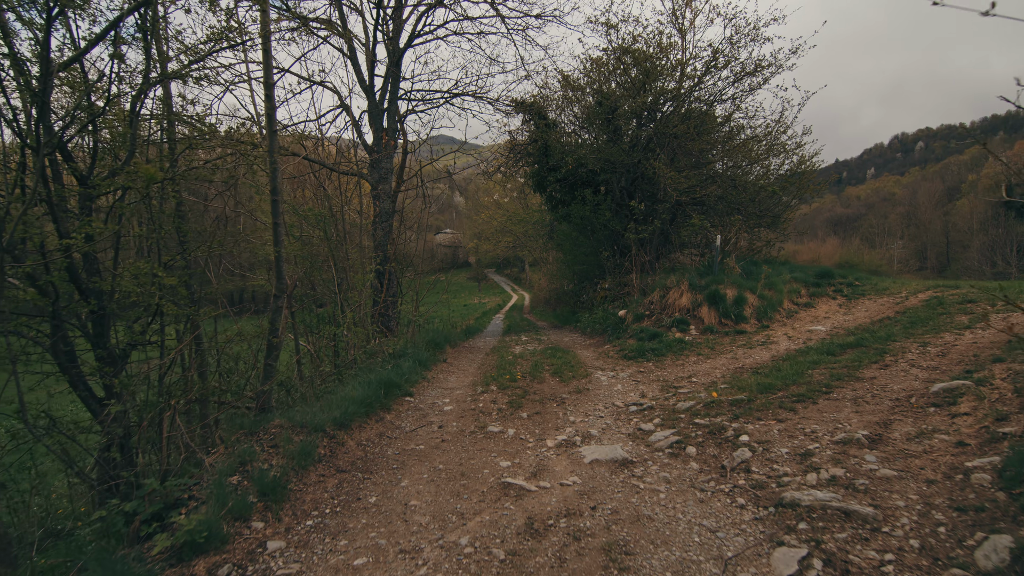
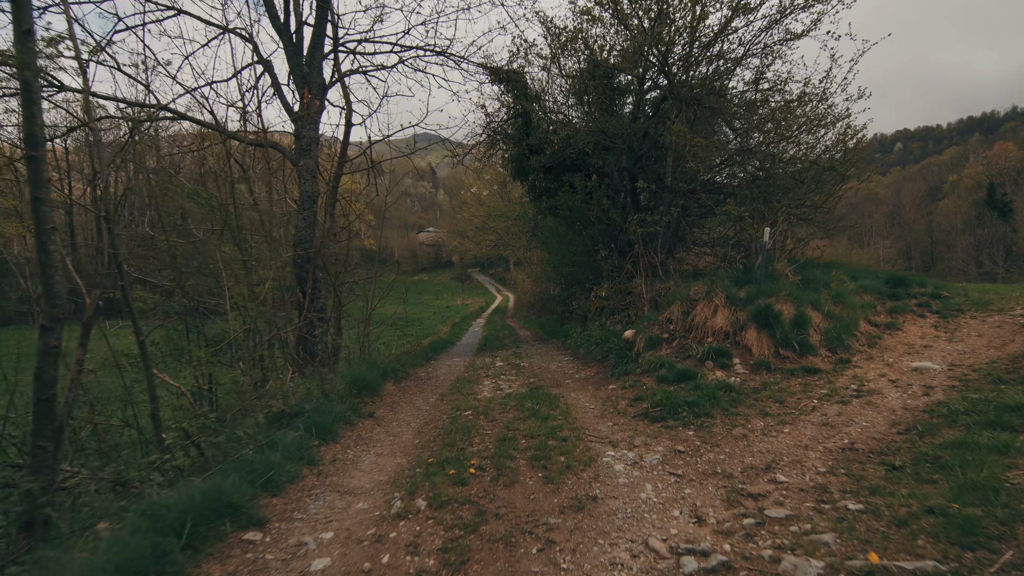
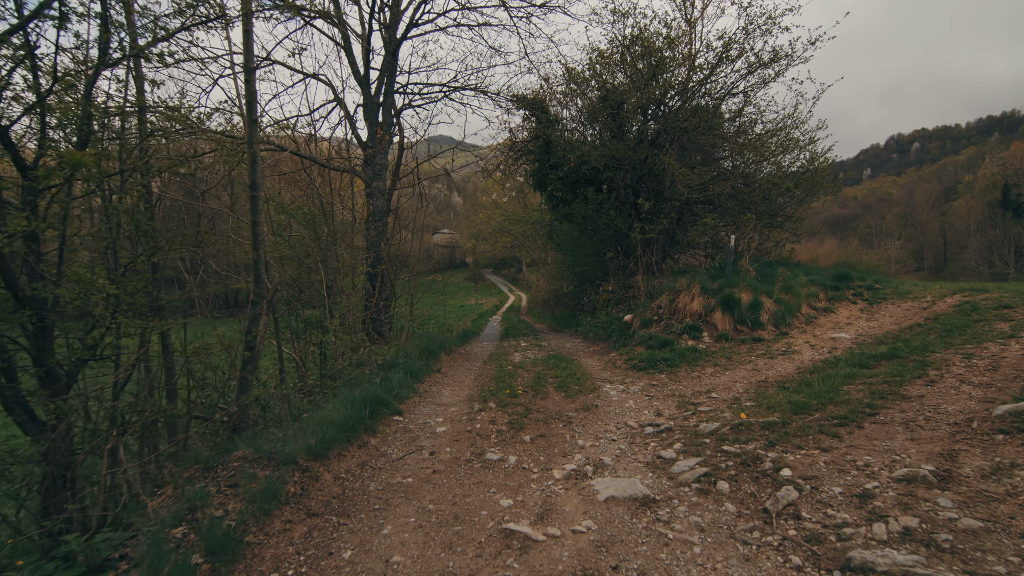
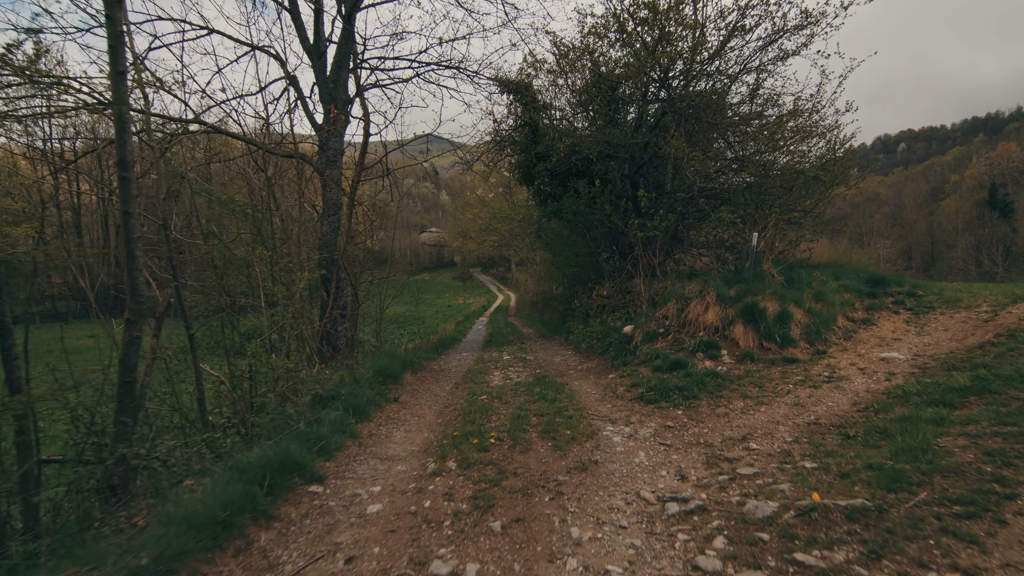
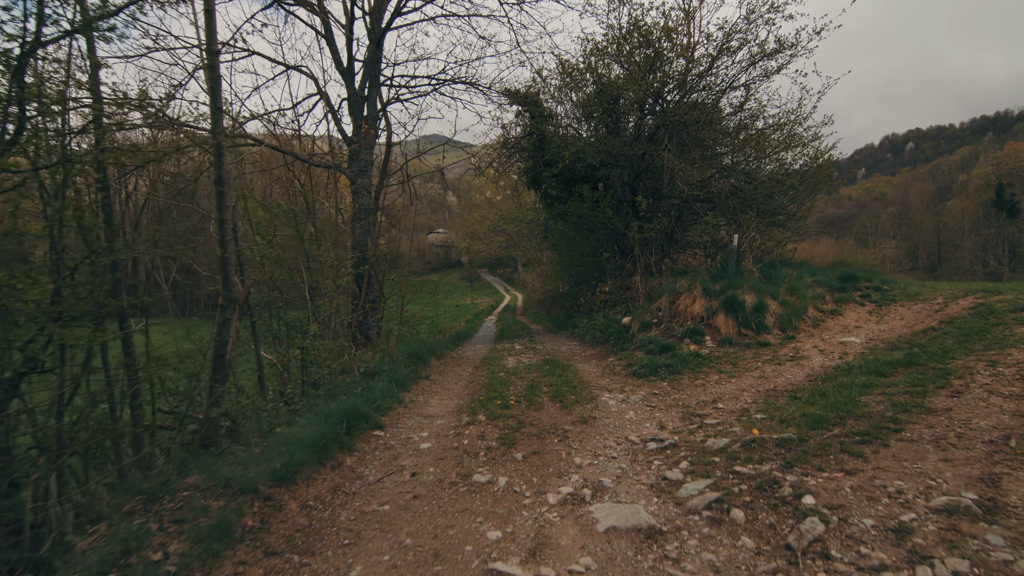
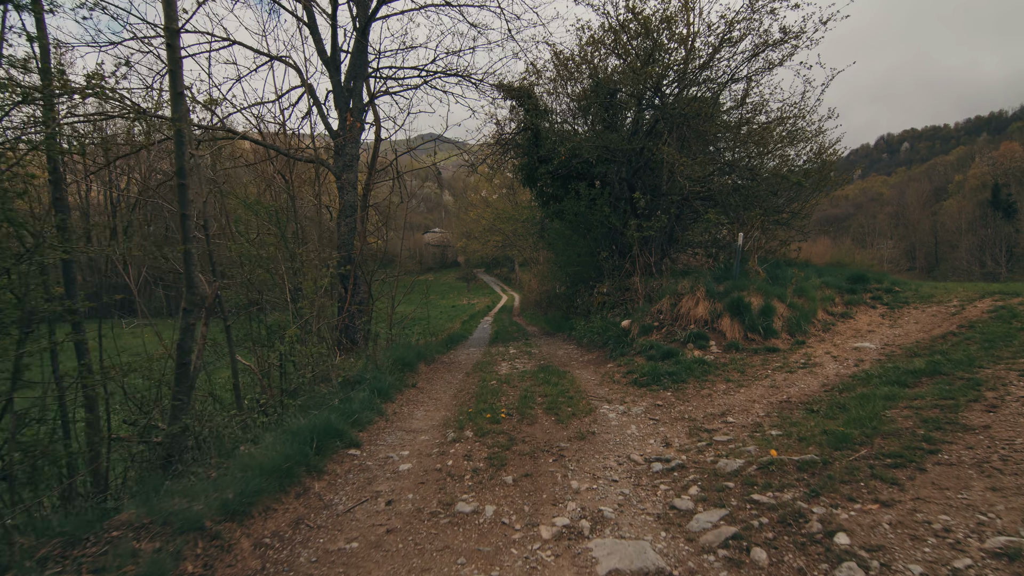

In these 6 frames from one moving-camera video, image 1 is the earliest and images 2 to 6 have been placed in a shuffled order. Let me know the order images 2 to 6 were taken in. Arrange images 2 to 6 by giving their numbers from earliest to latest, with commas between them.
3, 5, 6, 4, 2
